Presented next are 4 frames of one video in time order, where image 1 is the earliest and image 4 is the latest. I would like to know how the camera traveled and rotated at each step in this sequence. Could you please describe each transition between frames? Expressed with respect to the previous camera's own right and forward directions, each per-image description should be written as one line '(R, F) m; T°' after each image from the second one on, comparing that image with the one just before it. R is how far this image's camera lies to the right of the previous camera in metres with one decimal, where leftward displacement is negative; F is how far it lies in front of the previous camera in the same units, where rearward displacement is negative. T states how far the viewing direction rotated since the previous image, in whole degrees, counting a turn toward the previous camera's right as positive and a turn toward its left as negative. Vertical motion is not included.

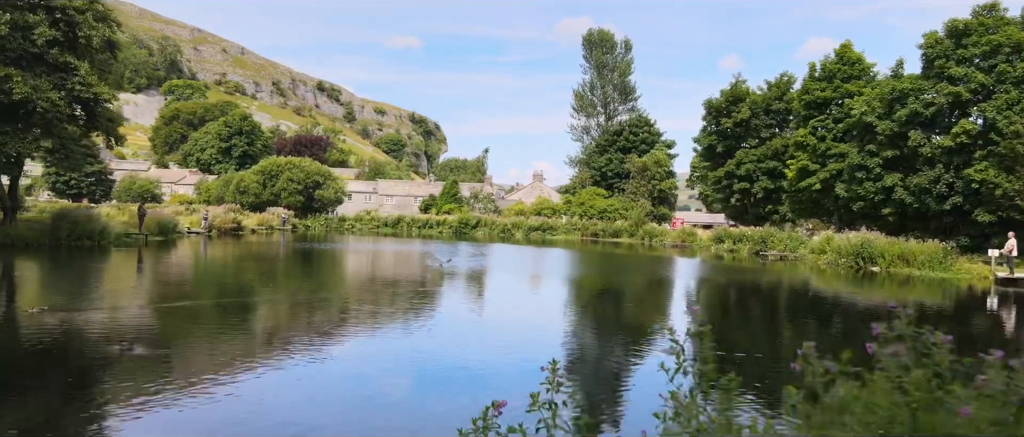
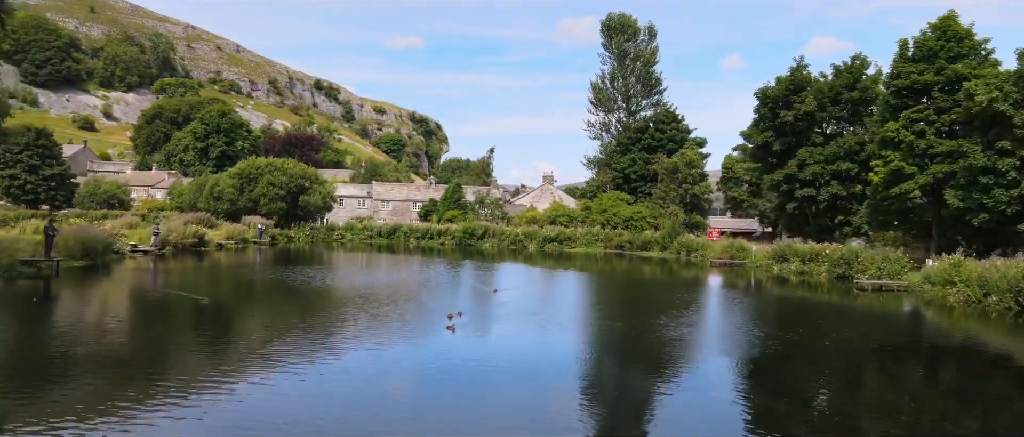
(-0.9, +8.0) m; 0°
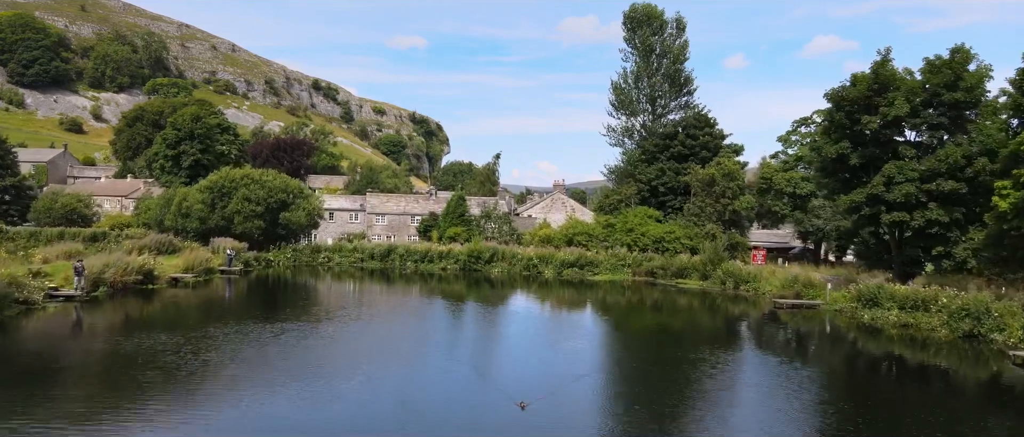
(-0.8, +7.5) m; 0°
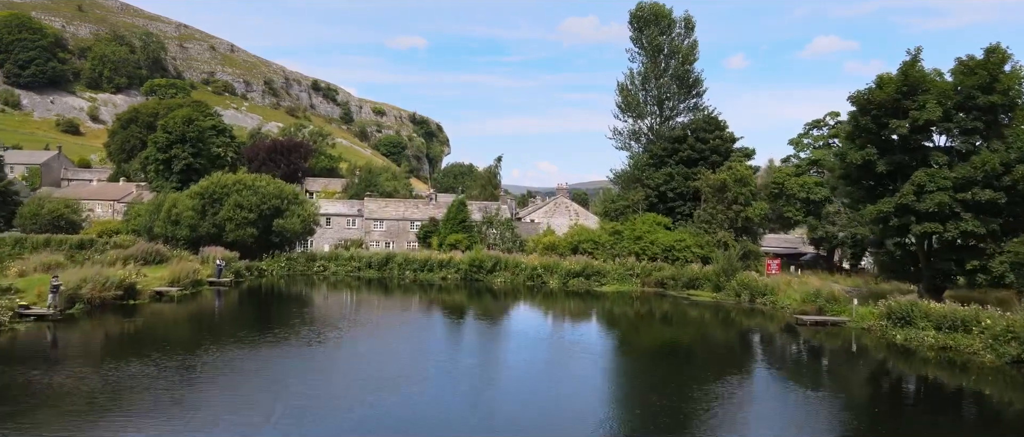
(-0.2, +2.0) m; 0°
